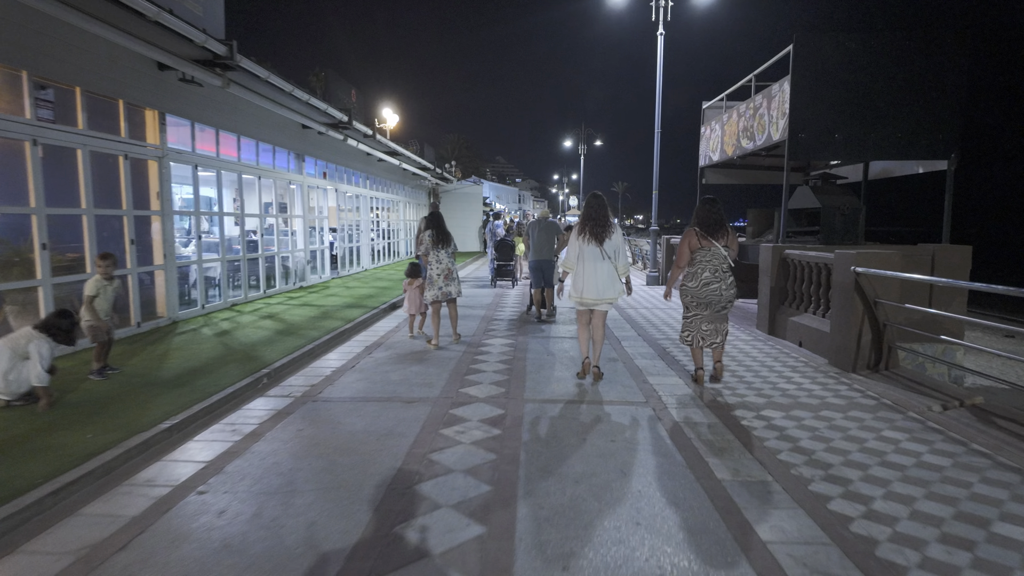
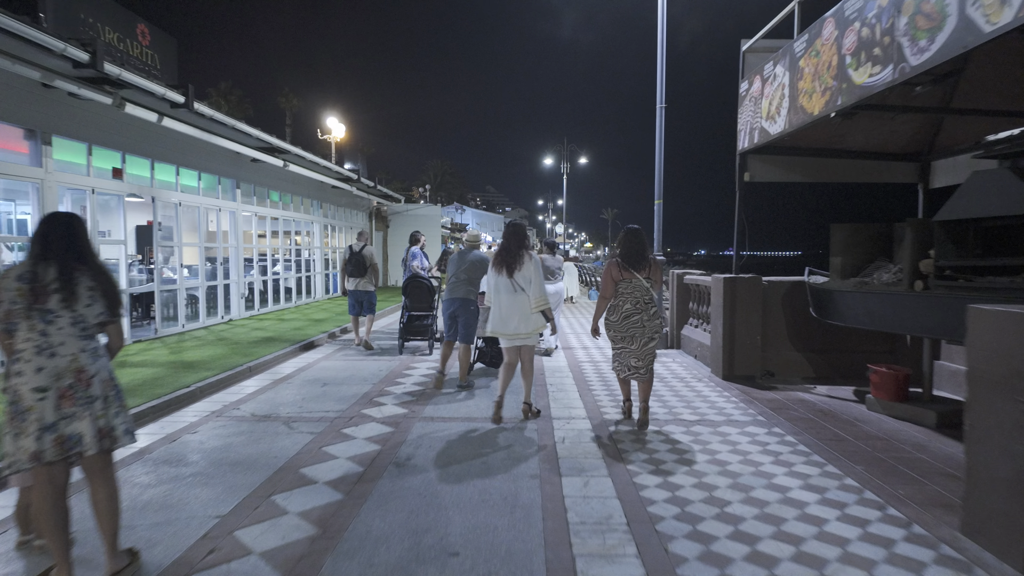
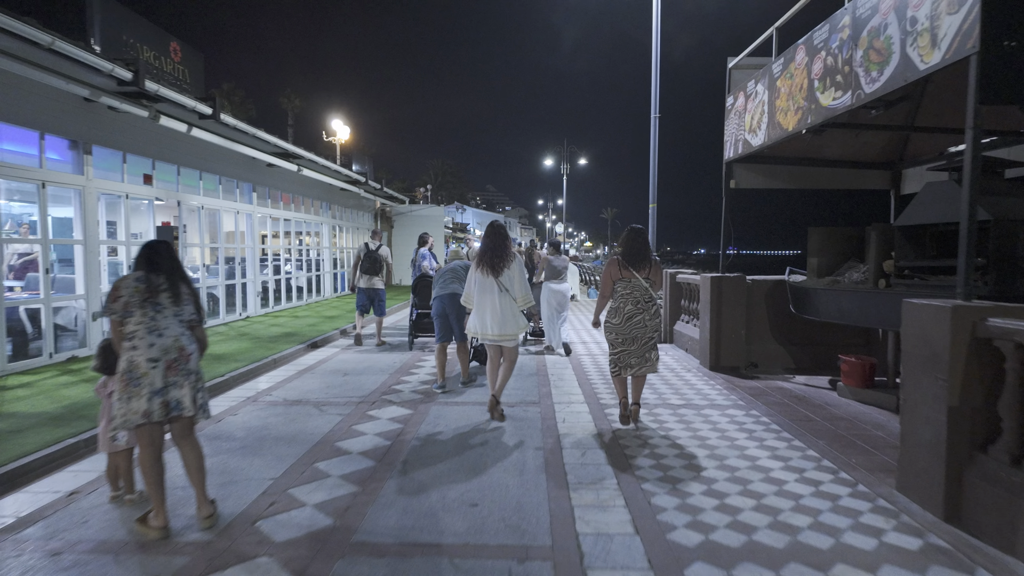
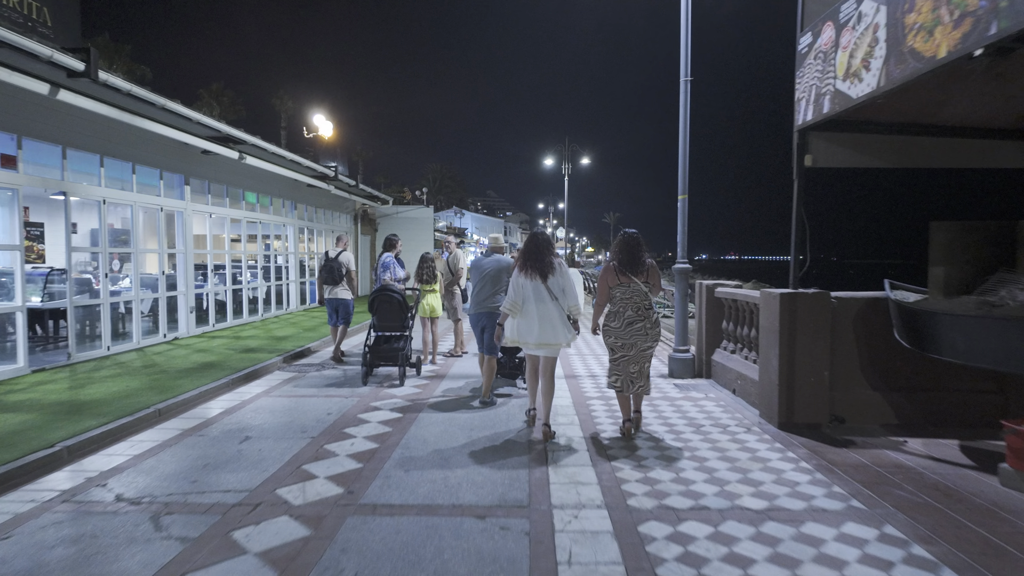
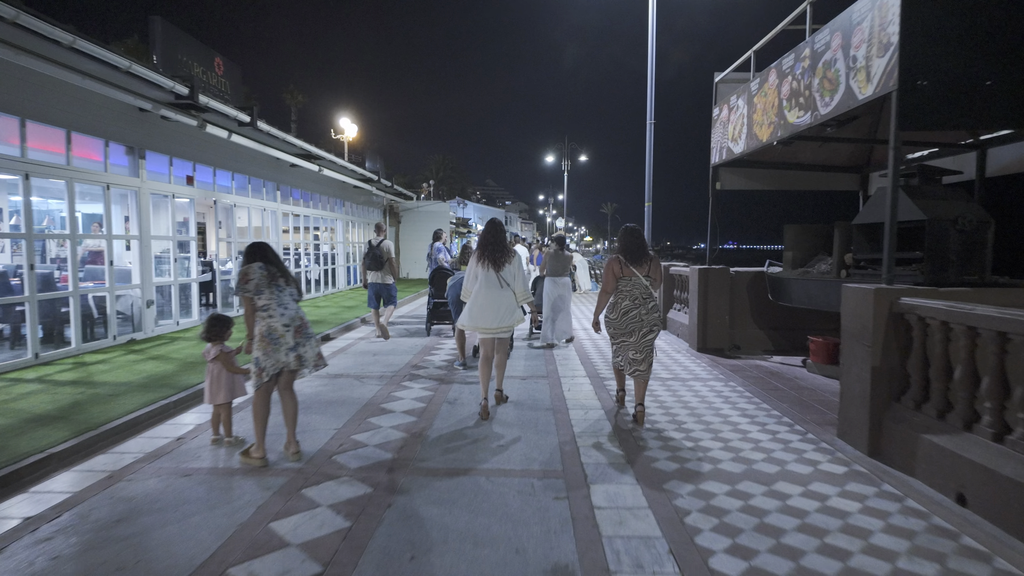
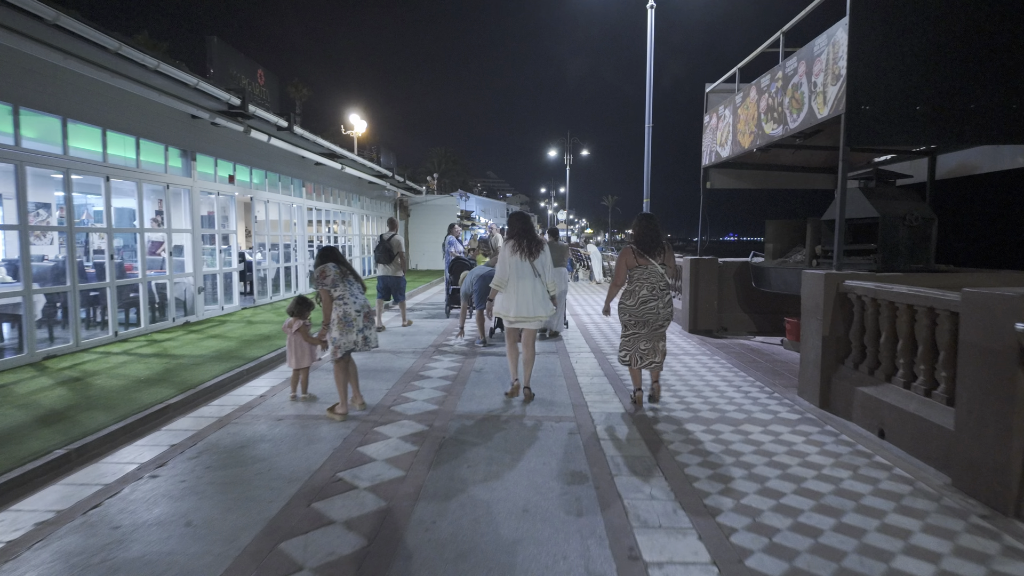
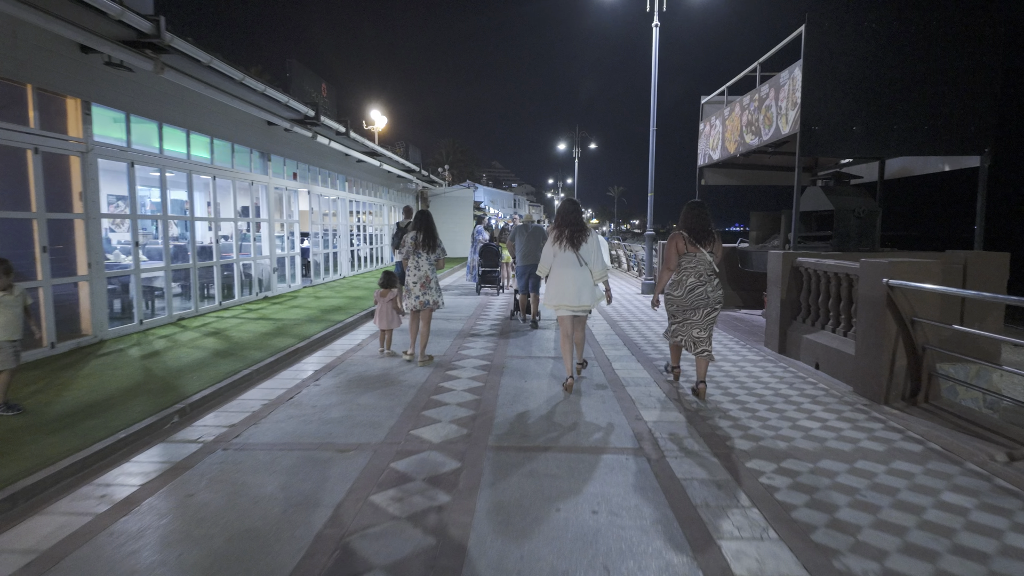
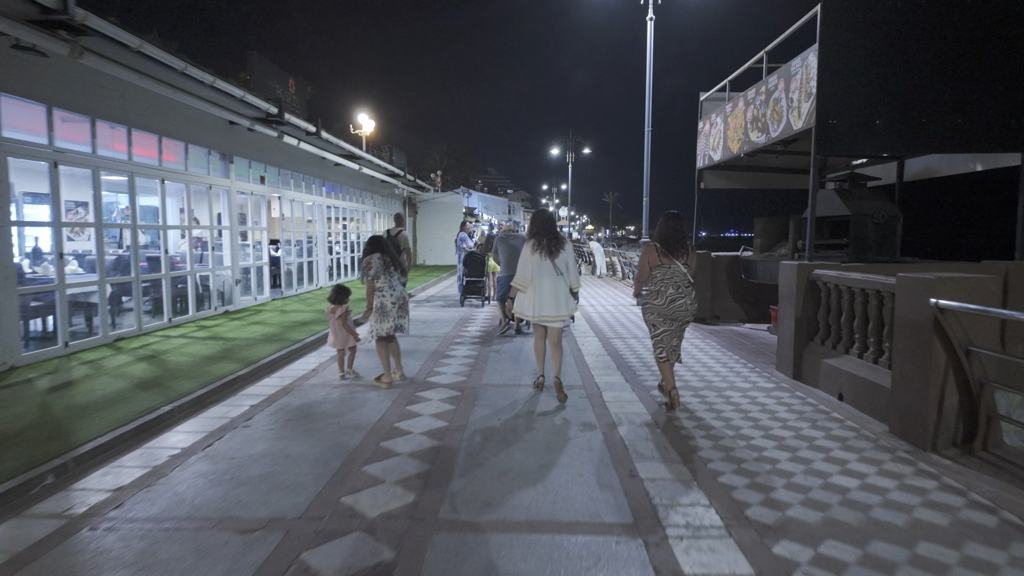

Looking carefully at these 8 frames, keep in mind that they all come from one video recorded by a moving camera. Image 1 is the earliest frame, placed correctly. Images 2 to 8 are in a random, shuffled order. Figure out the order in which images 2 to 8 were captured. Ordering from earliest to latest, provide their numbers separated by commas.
7, 8, 6, 5, 3, 2, 4
